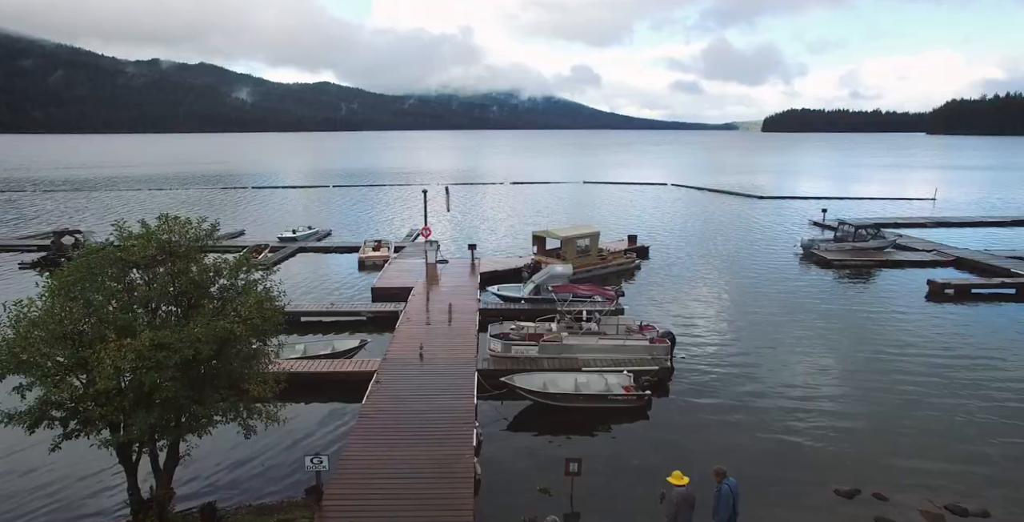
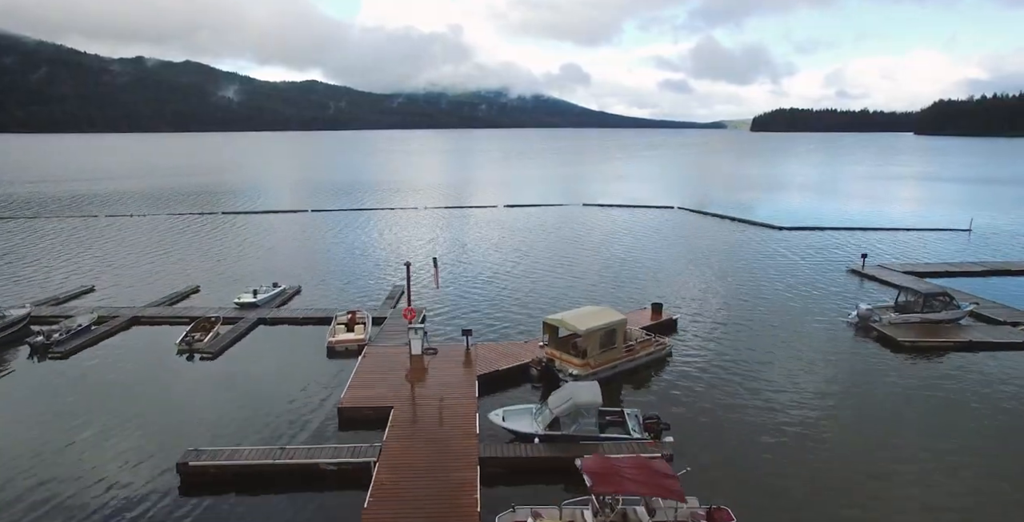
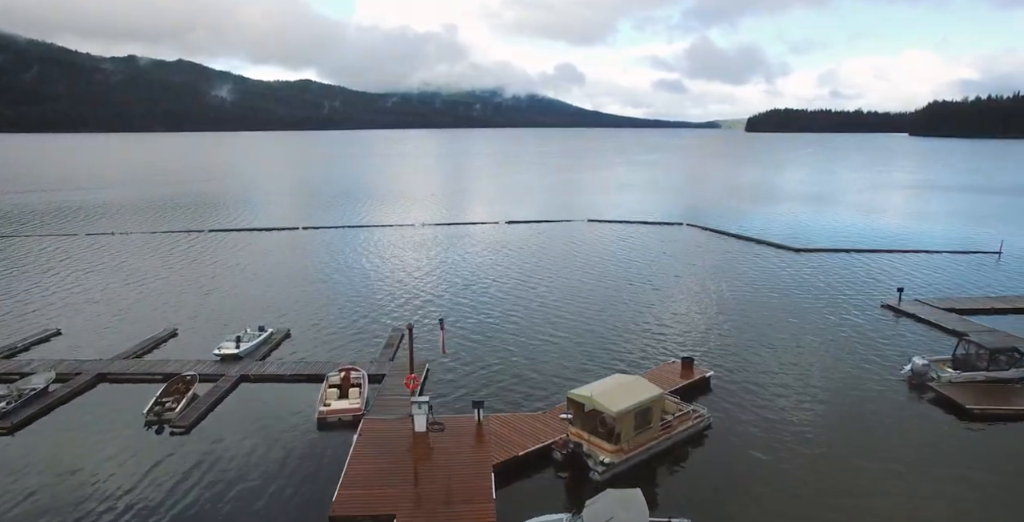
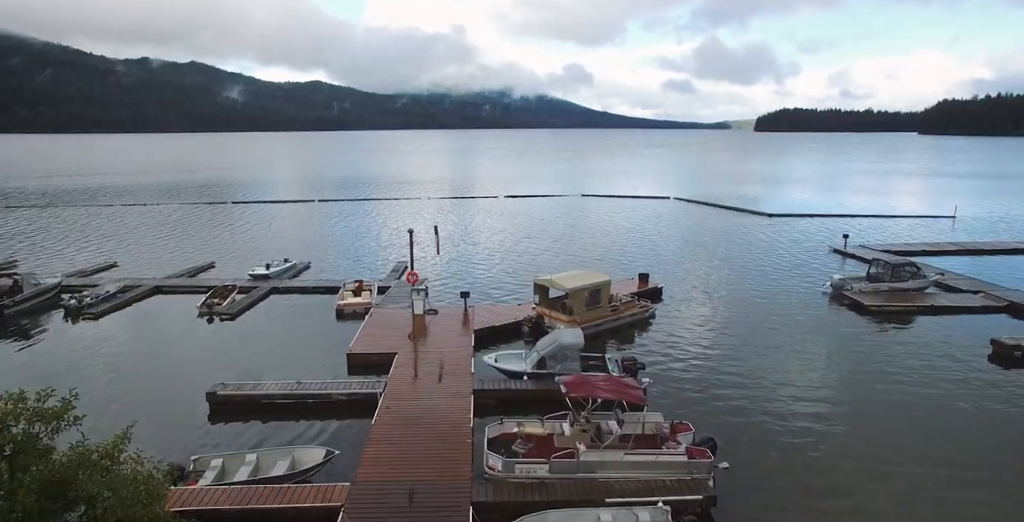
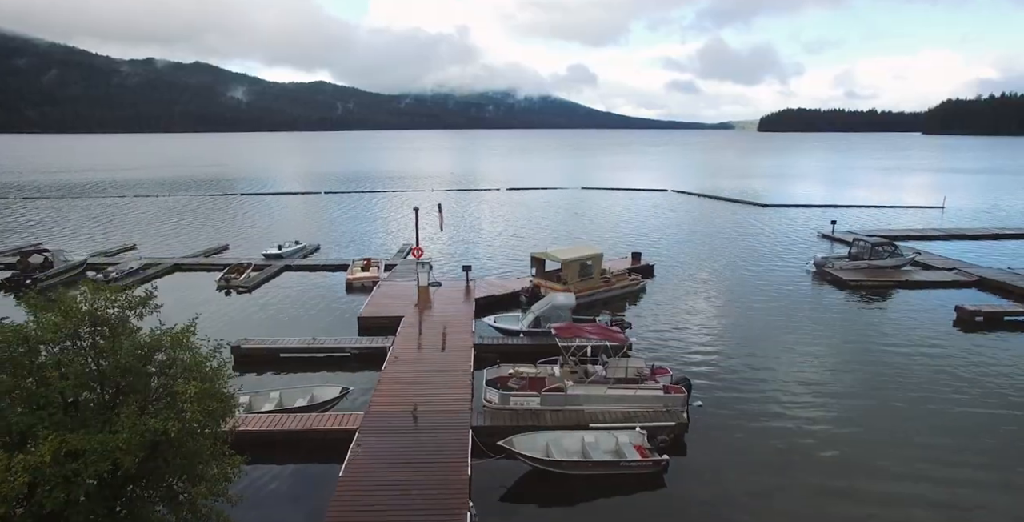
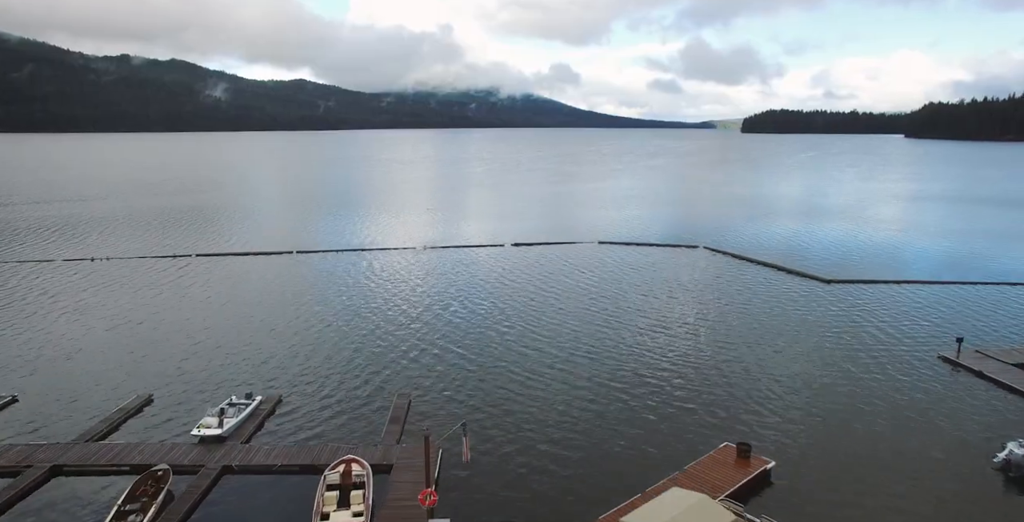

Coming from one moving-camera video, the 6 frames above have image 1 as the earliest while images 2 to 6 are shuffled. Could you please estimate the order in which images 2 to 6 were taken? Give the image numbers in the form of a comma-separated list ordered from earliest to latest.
5, 4, 2, 3, 6
